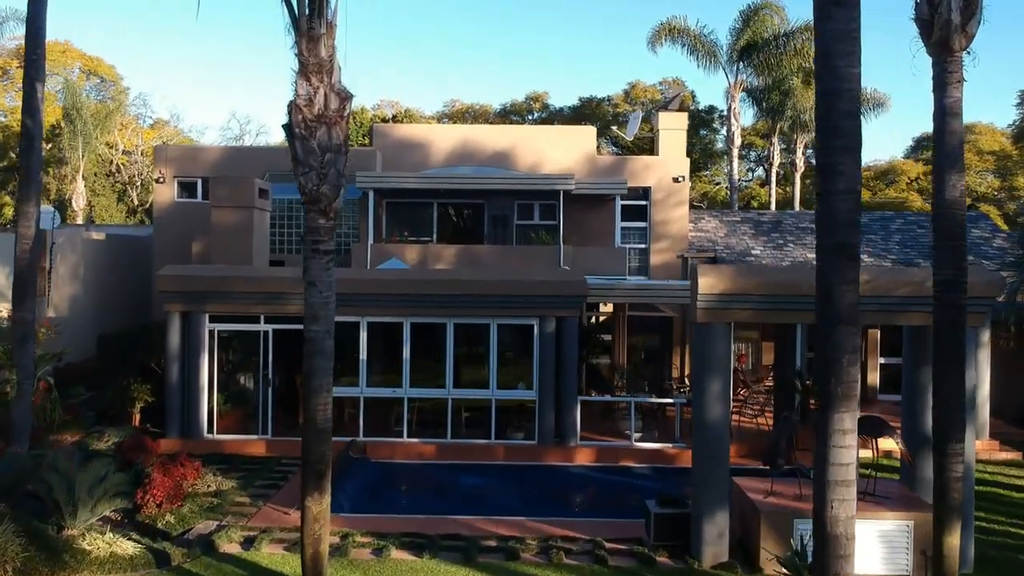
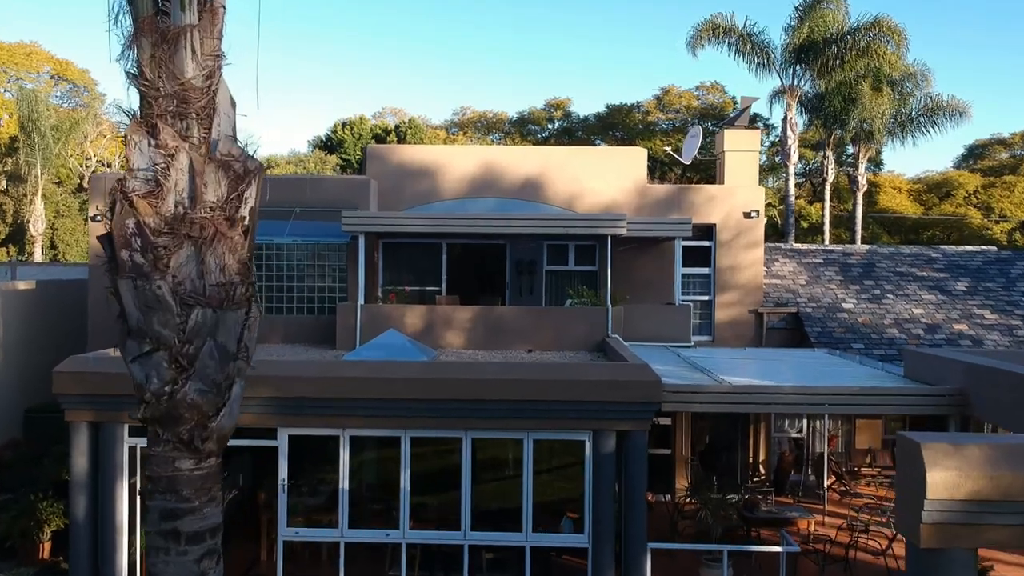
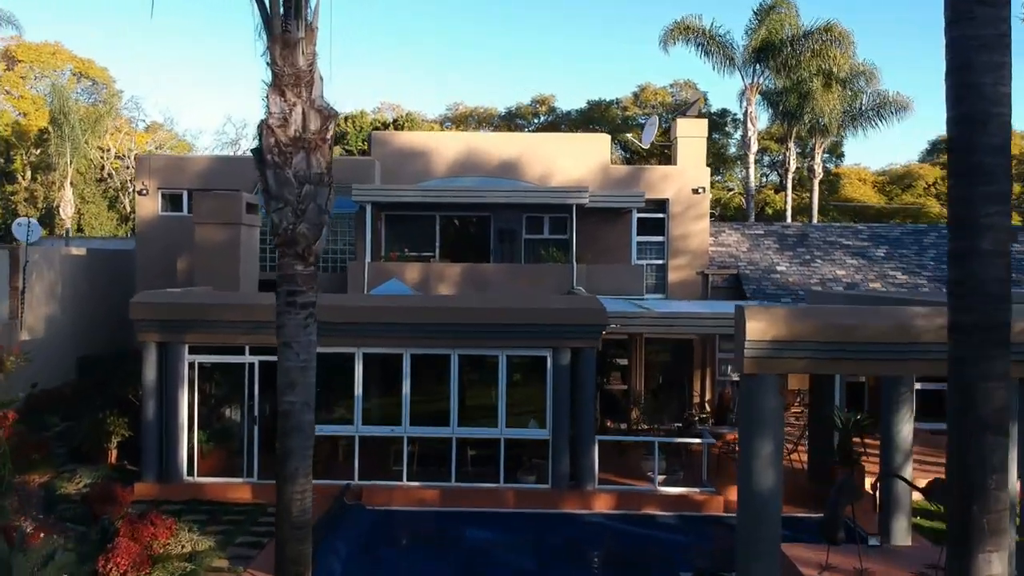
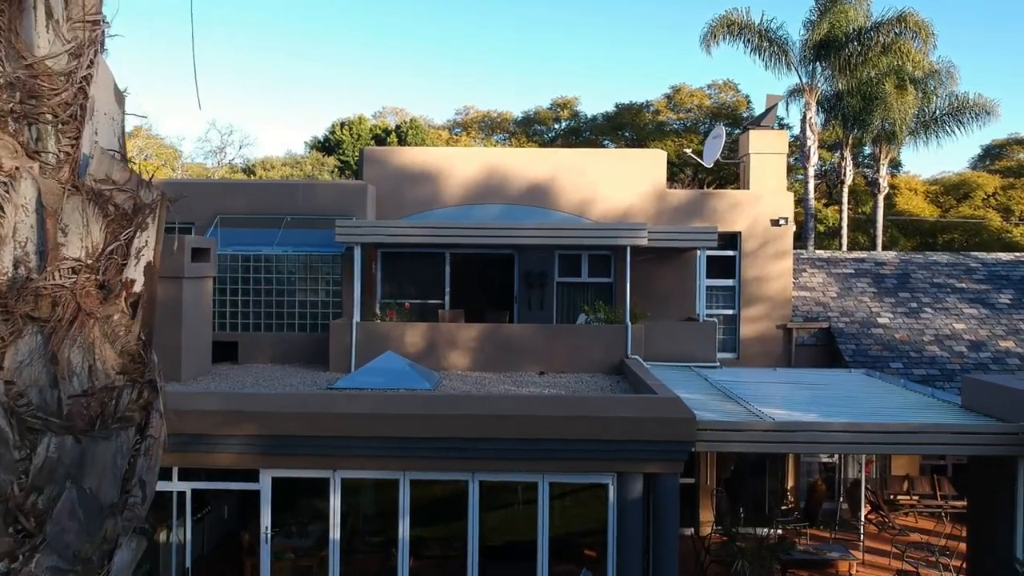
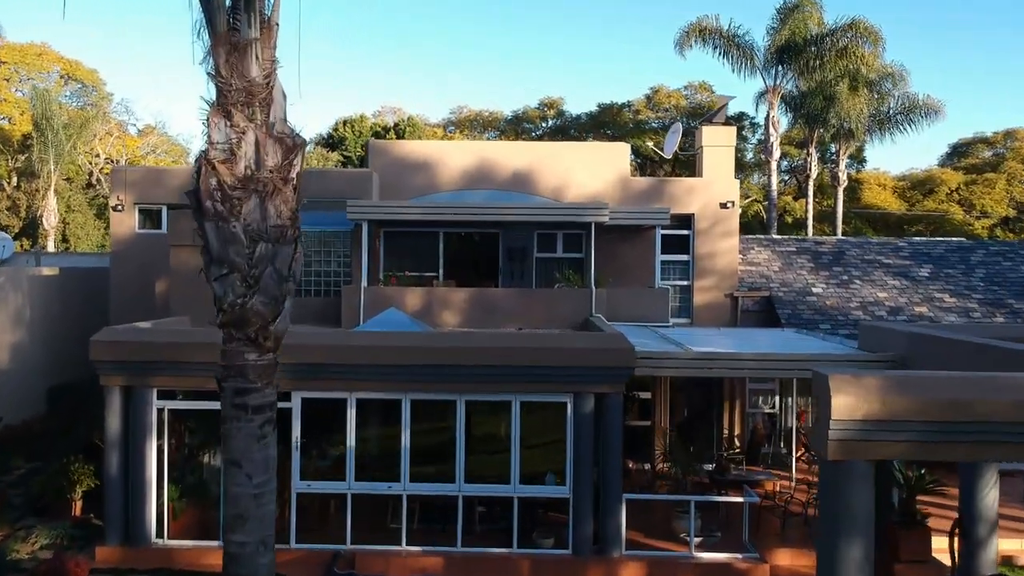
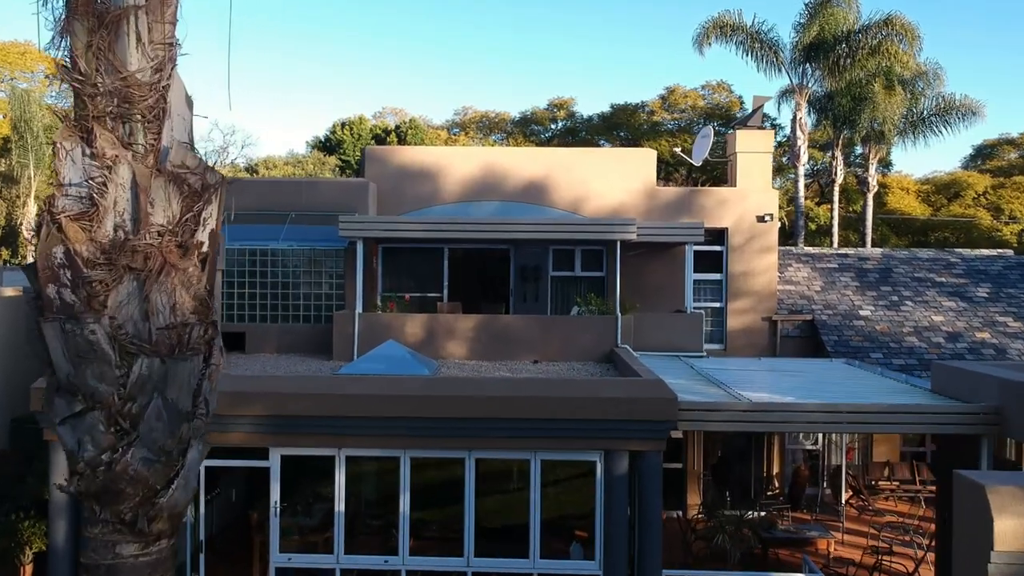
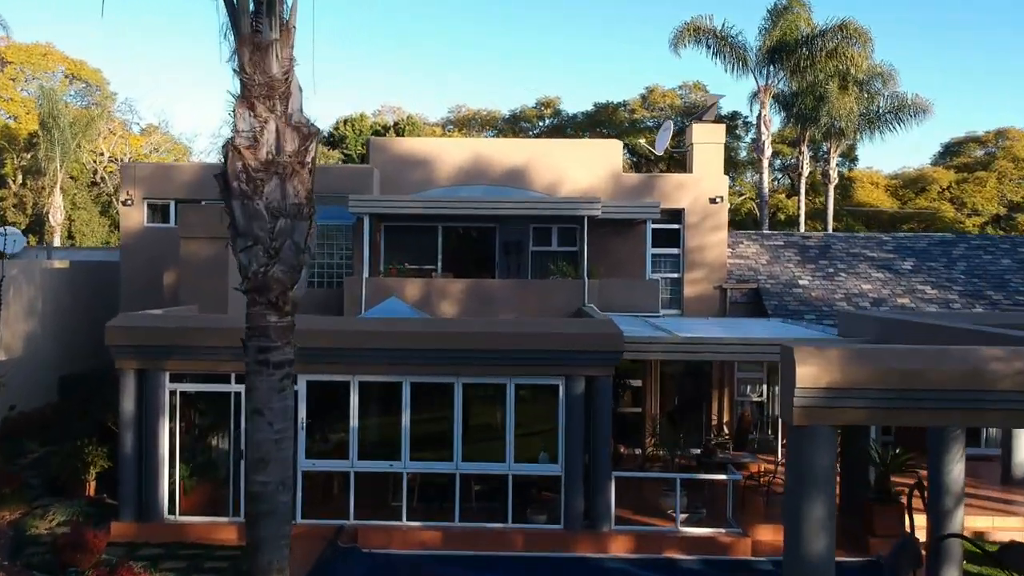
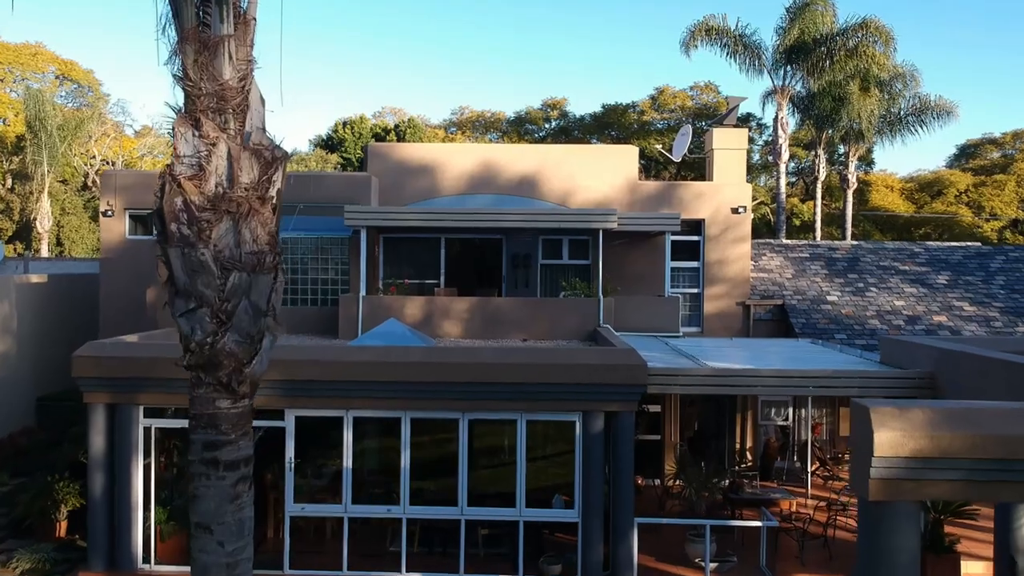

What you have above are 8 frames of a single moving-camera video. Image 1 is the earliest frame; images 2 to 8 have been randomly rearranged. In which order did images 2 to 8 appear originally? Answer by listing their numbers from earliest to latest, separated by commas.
3, 7, 5, 8, 2, 6, 4
